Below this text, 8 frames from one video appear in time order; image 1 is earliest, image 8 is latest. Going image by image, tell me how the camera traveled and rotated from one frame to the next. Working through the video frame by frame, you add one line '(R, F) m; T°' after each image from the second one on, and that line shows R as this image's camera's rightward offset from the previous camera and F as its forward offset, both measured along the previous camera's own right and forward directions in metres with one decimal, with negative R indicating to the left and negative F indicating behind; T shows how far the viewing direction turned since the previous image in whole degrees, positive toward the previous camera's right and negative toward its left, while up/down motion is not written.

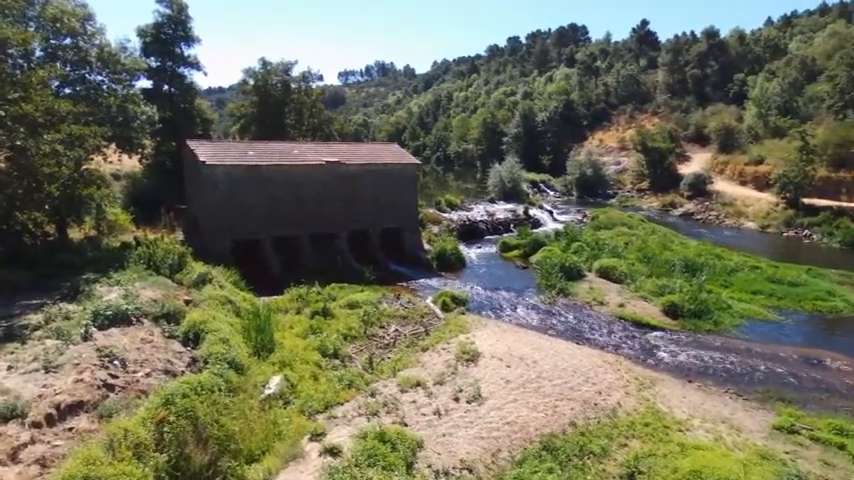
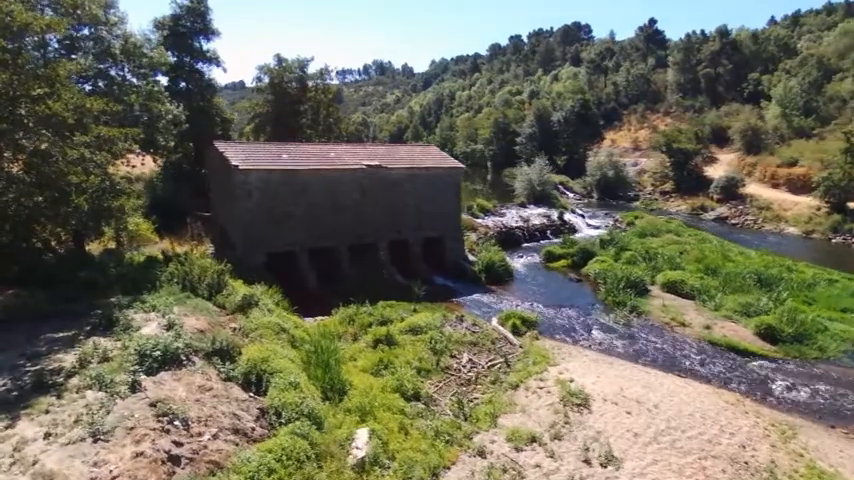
(-2.6, +2.3) m; 0°
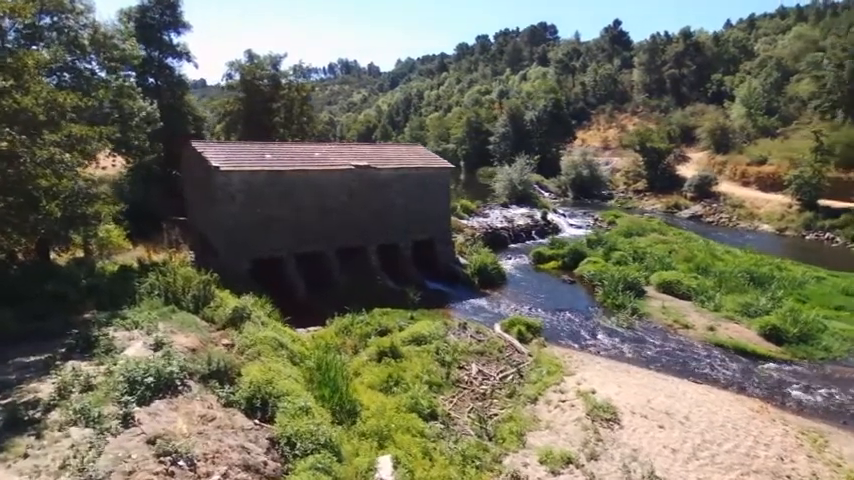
(-1.1, +1.0) m; +4°
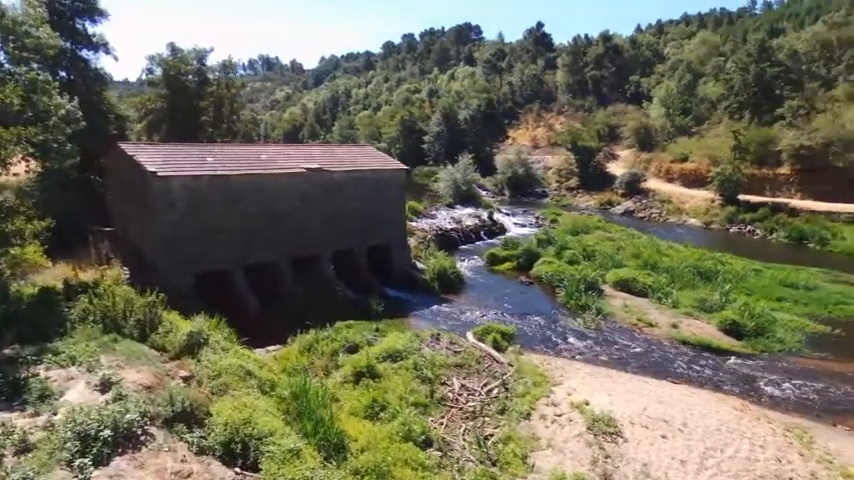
(-1.3, +1.1) m; +8°
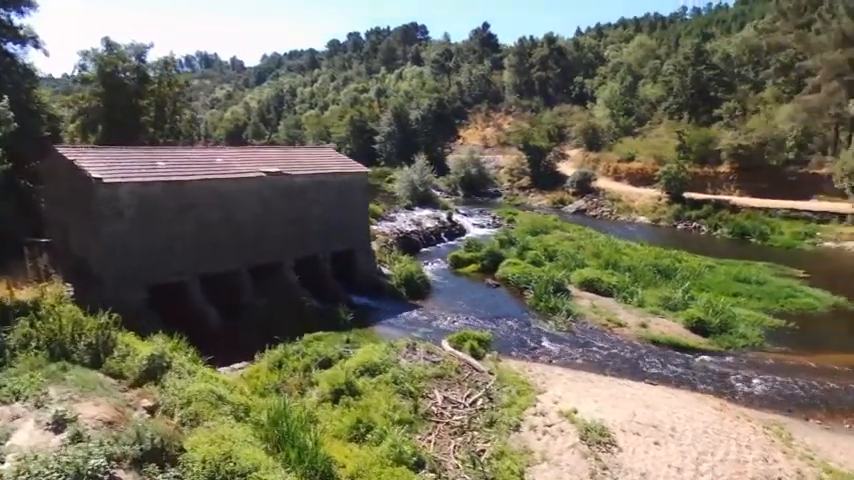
(-0.8, +0.6) m; +6°
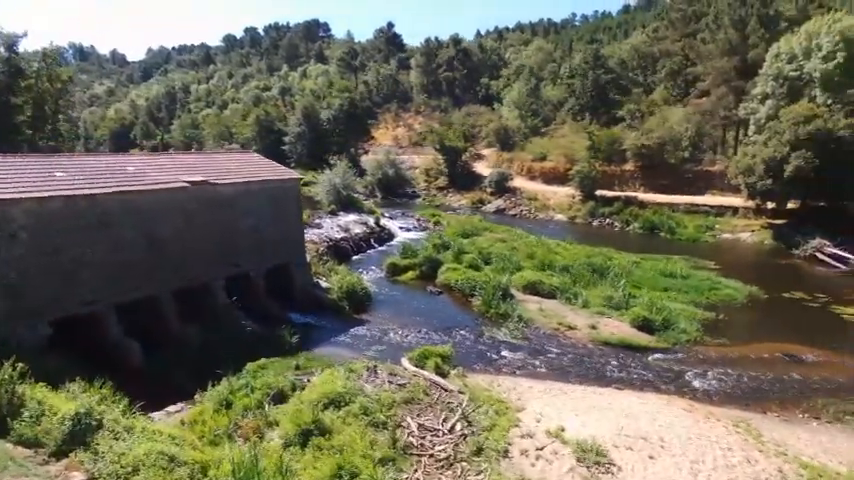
(-1.5, +1.2) m; +10°
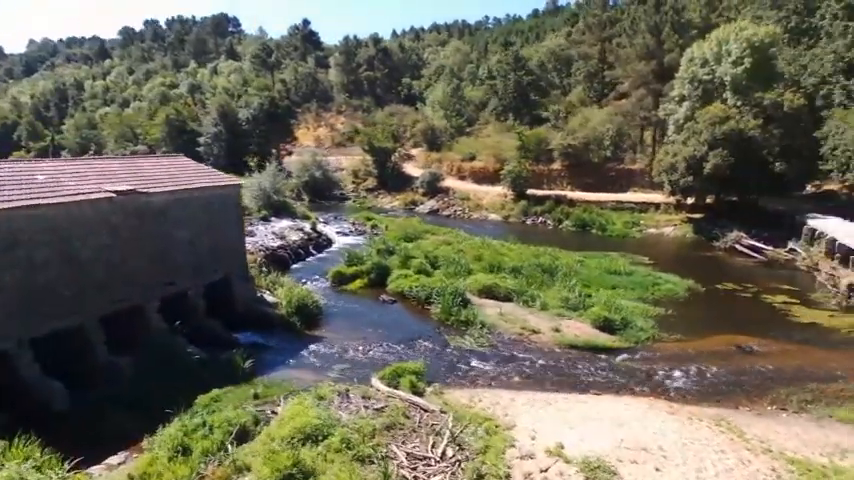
(-1.4, +1.1) m; +9°
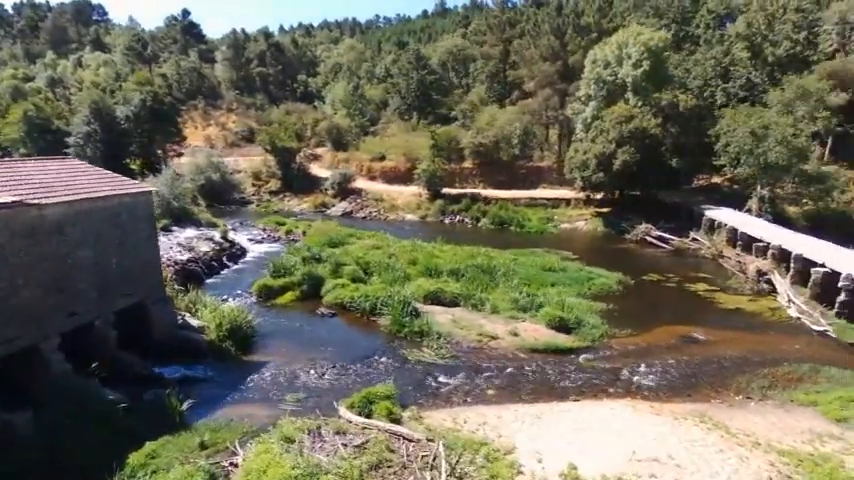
(-1.9, +1.6) m; +11°
